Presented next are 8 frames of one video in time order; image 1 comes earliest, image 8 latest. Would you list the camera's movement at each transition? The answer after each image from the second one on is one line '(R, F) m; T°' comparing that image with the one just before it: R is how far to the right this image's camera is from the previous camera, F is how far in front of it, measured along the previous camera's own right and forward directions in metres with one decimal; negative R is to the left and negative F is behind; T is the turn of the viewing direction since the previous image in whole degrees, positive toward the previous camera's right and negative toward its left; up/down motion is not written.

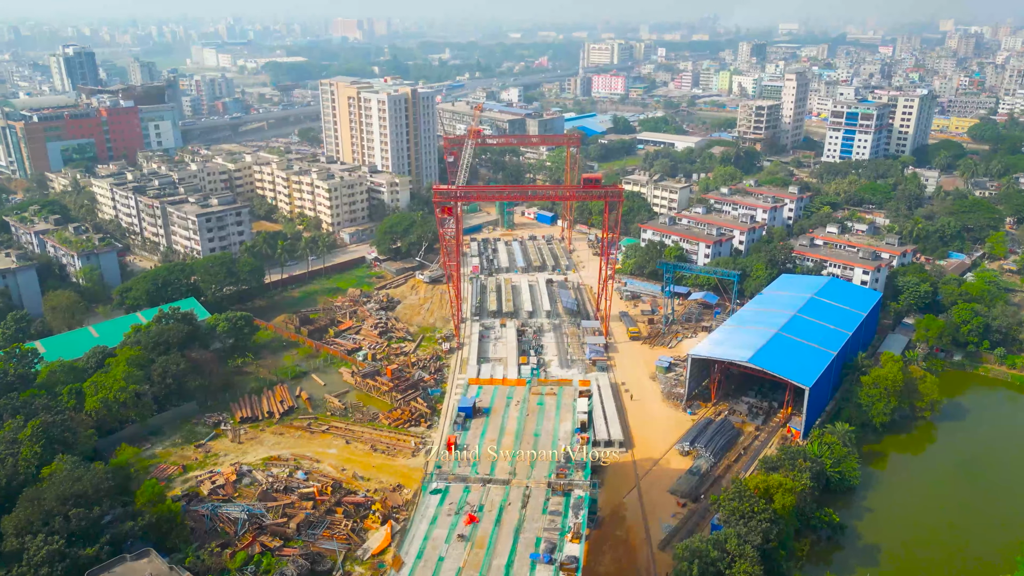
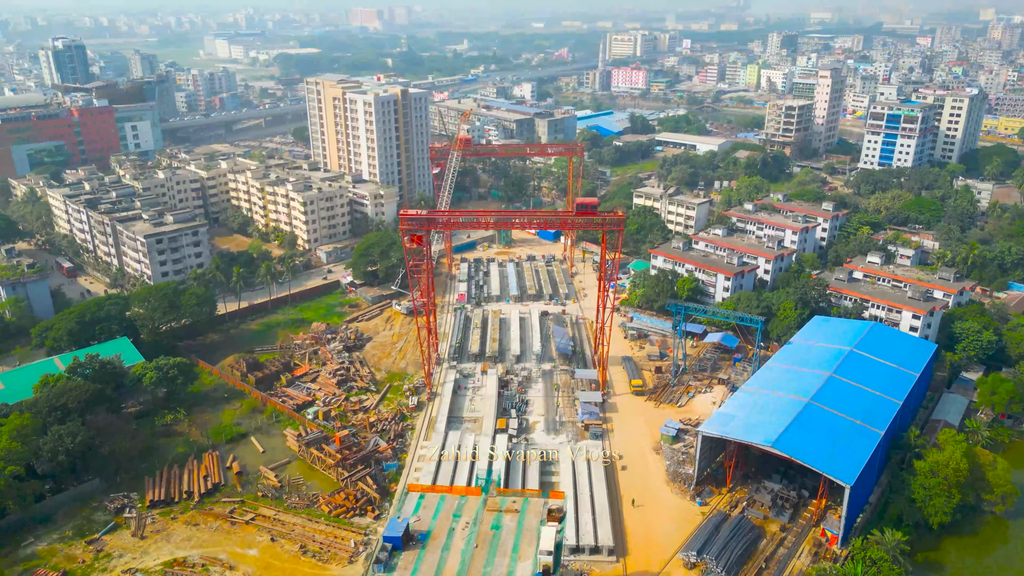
(+1.9, +6.0) m; -2°
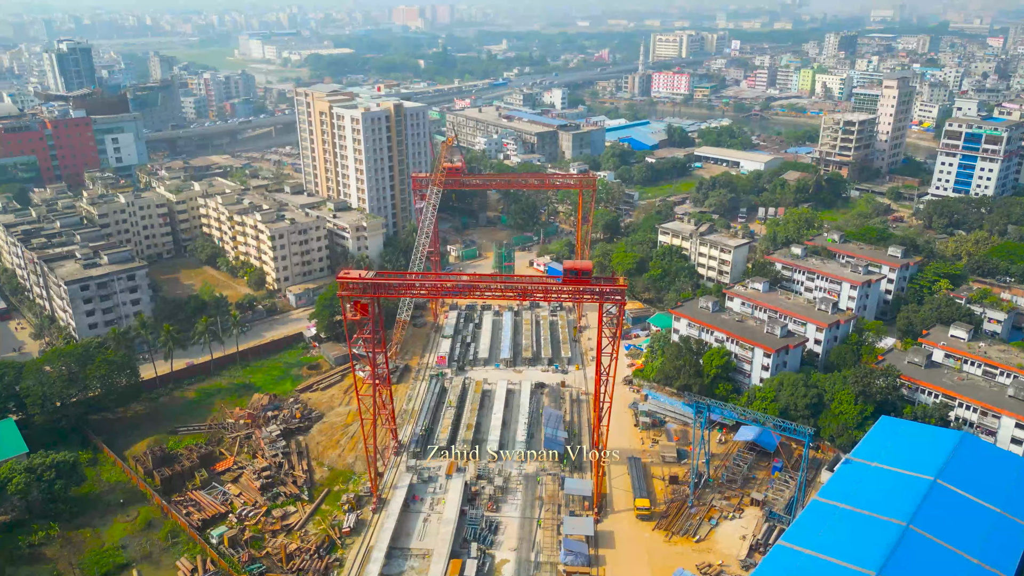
(+2.5, +7.6) m; -3°
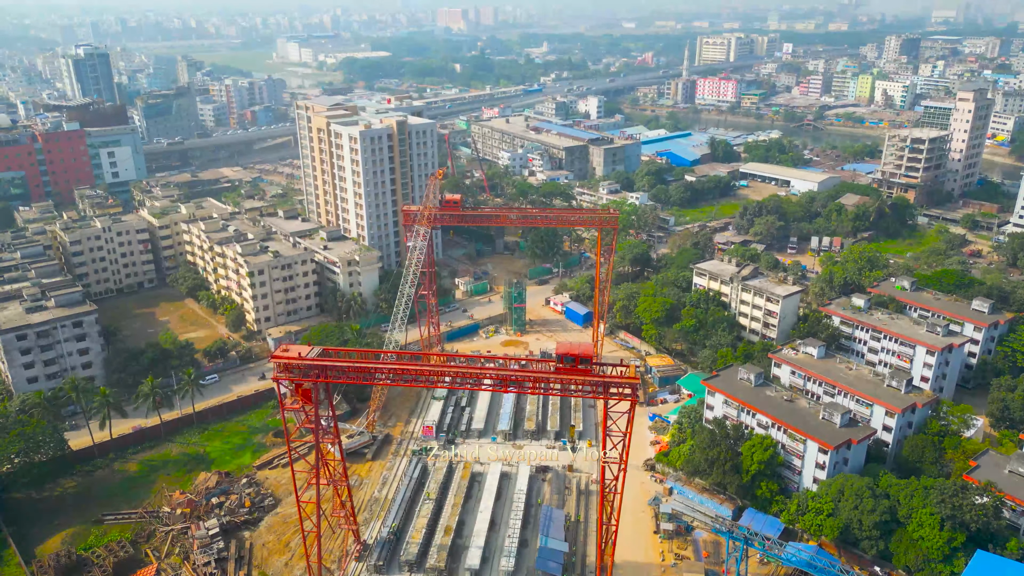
(+1.6, +5.8) m; -3°
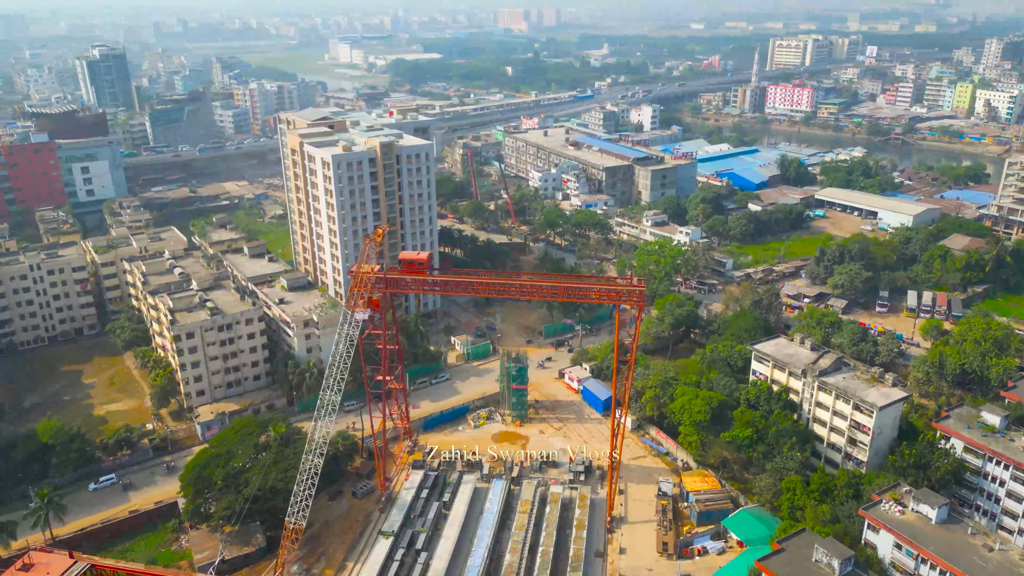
(+2.4, +9.2) m; -5°
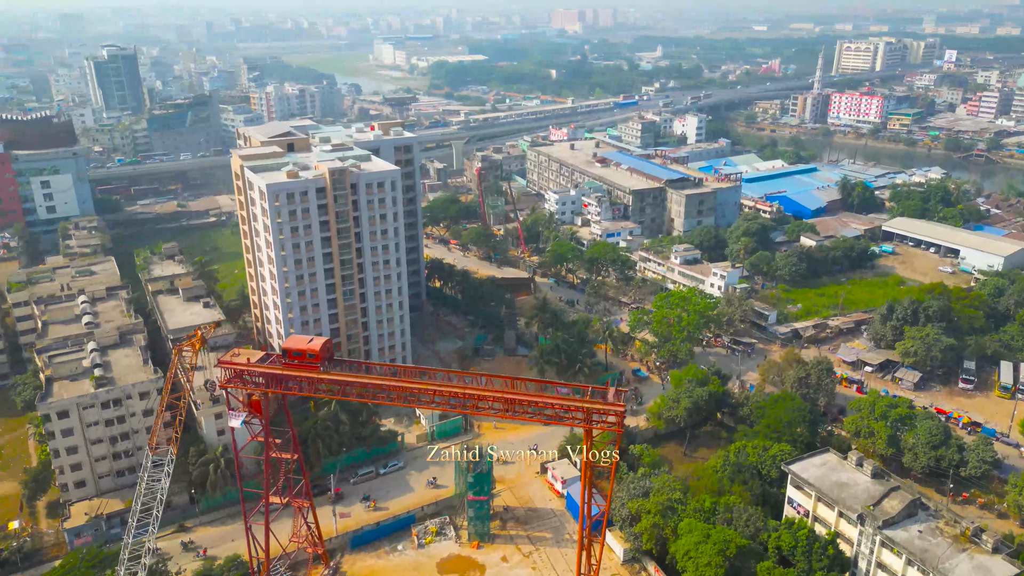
(+2.8, +7.3) m; -4°
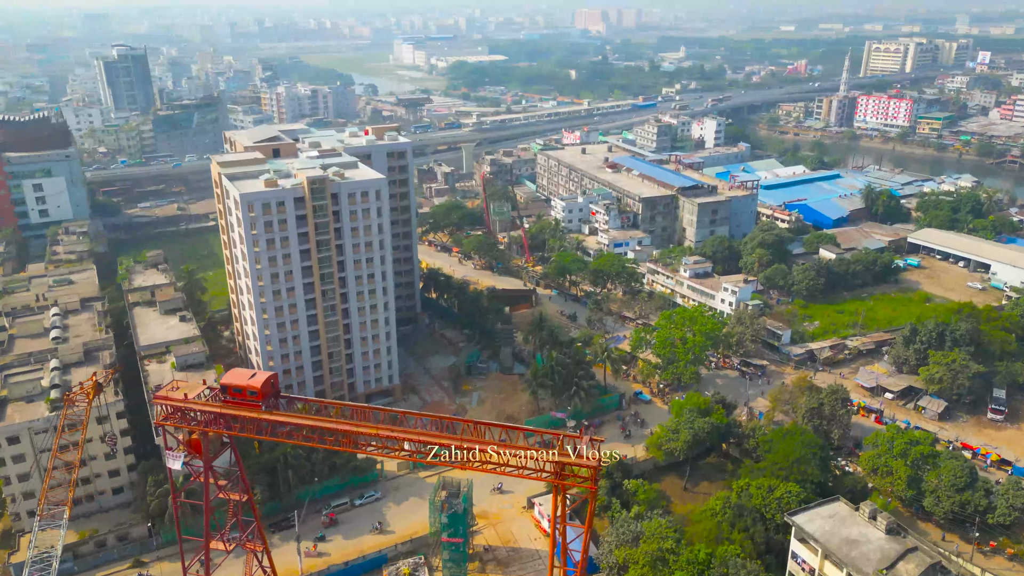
(+1.2, +1.9) m; -2°
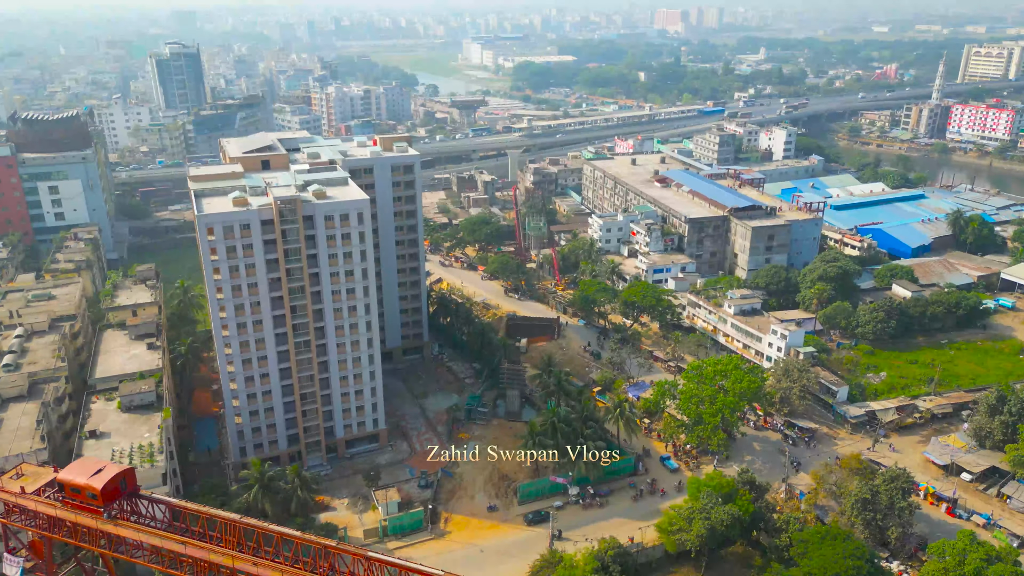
(+2.4, +4.1) m; -5°
